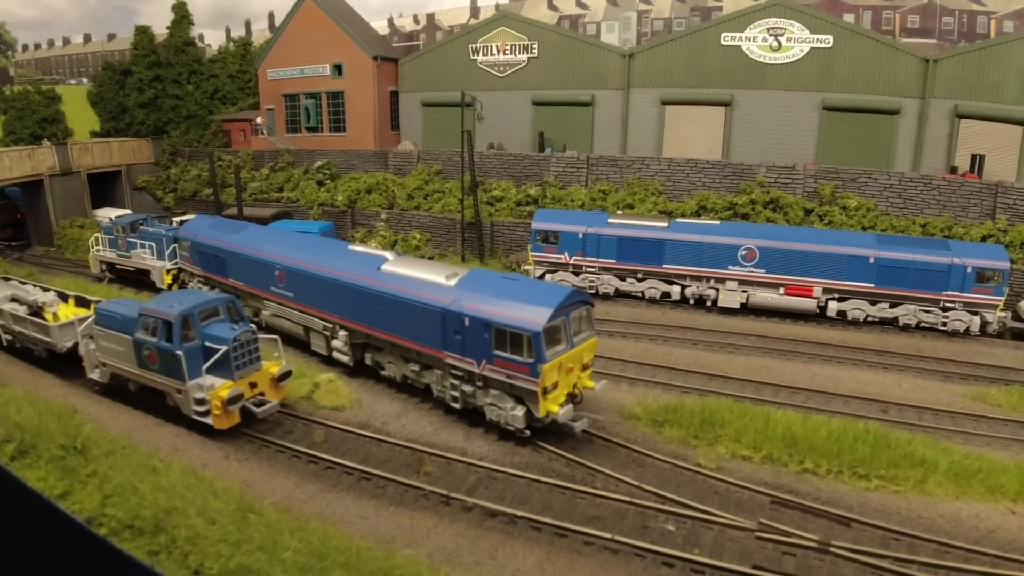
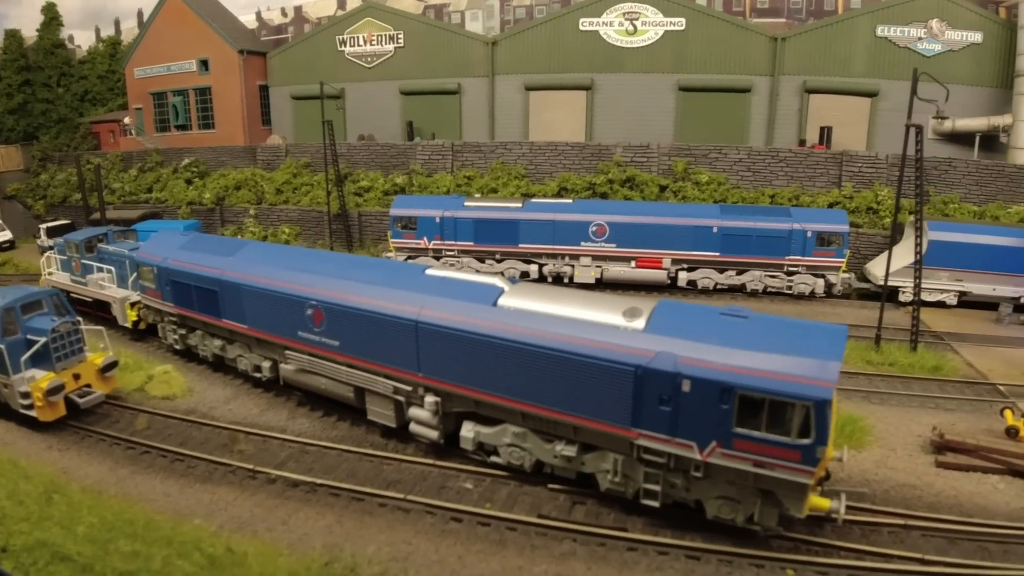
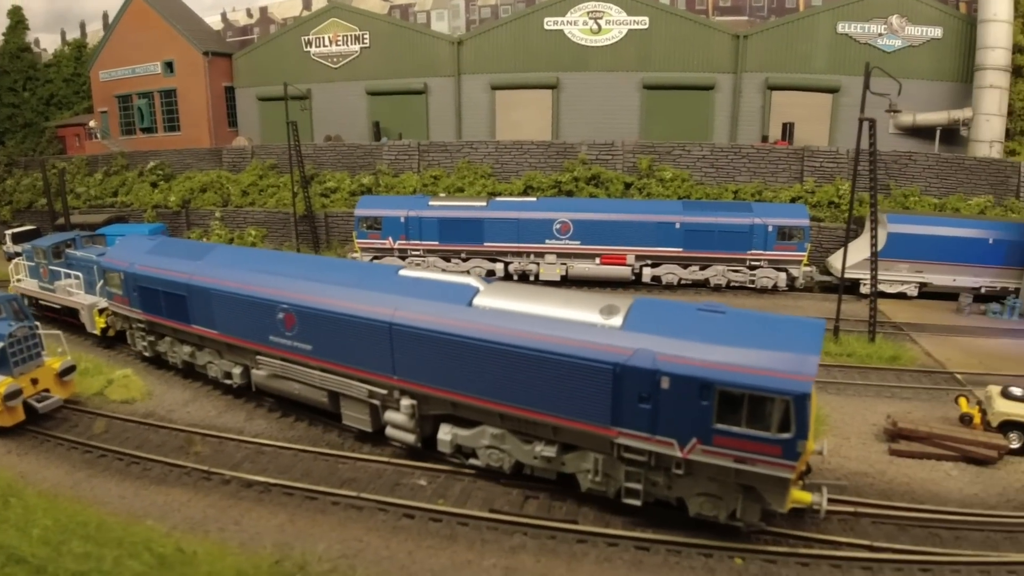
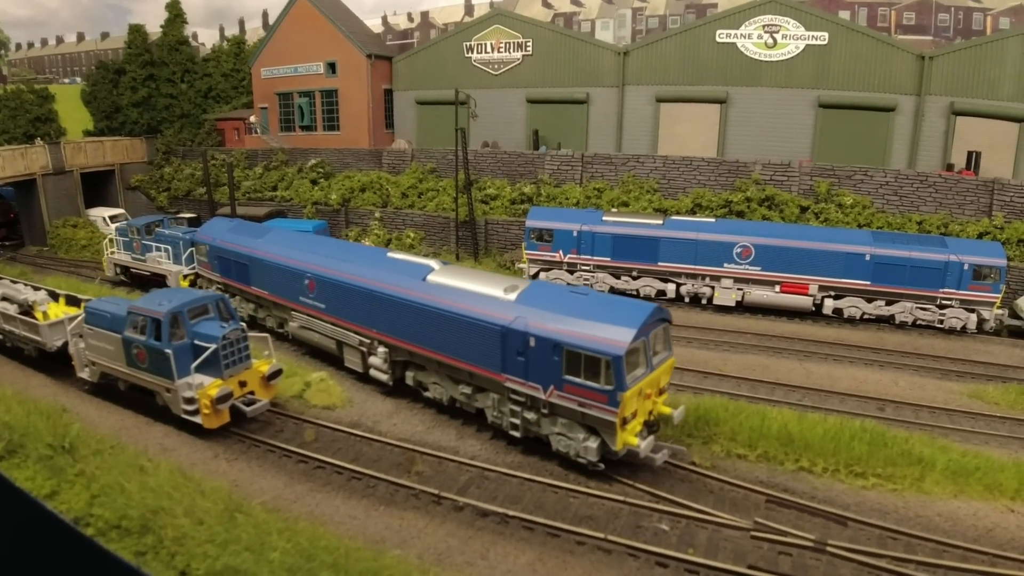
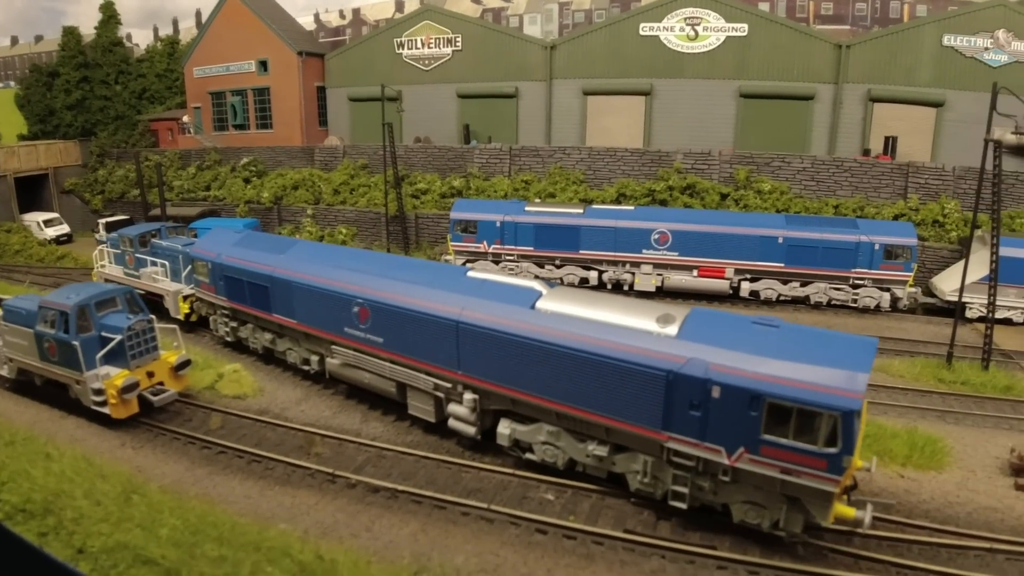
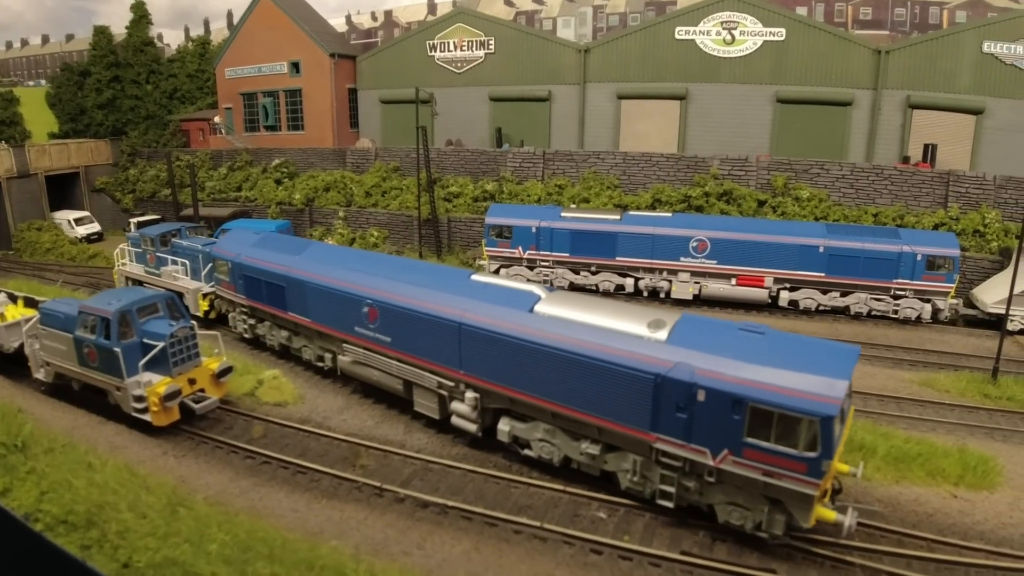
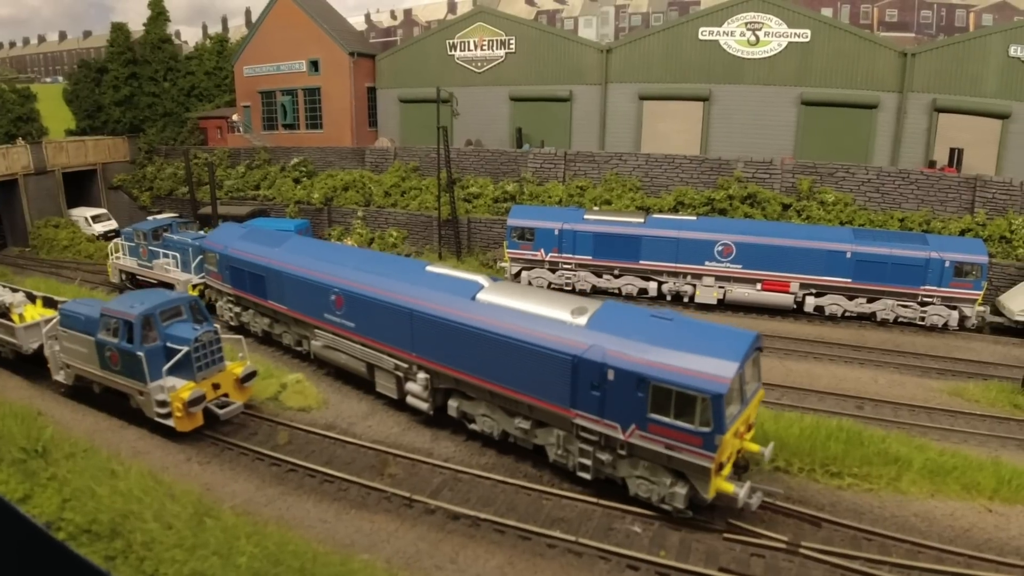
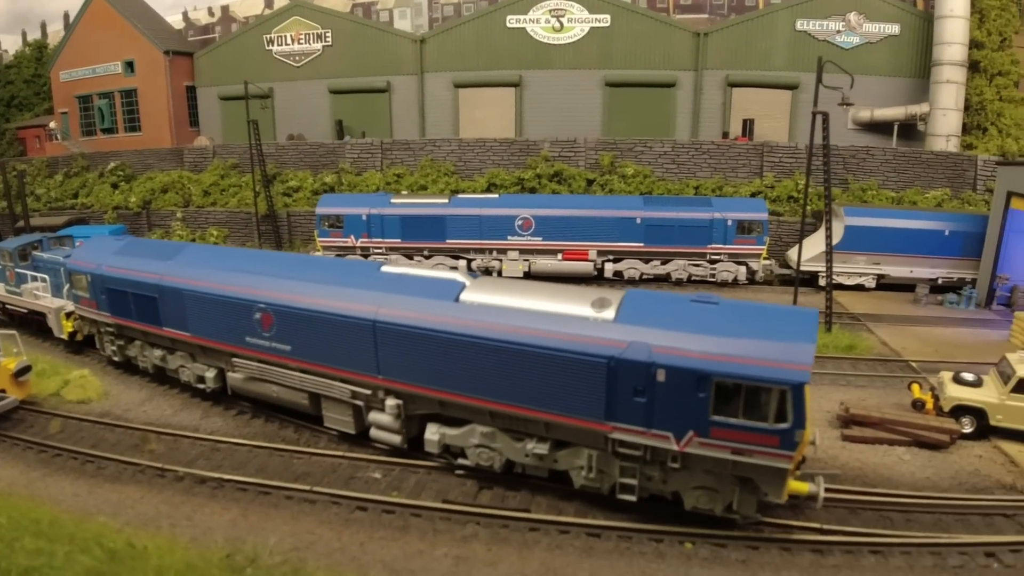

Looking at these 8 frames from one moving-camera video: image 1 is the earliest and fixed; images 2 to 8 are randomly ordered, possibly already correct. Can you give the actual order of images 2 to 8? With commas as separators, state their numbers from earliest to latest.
4, 7, 6, 5, 2, 3, 8
